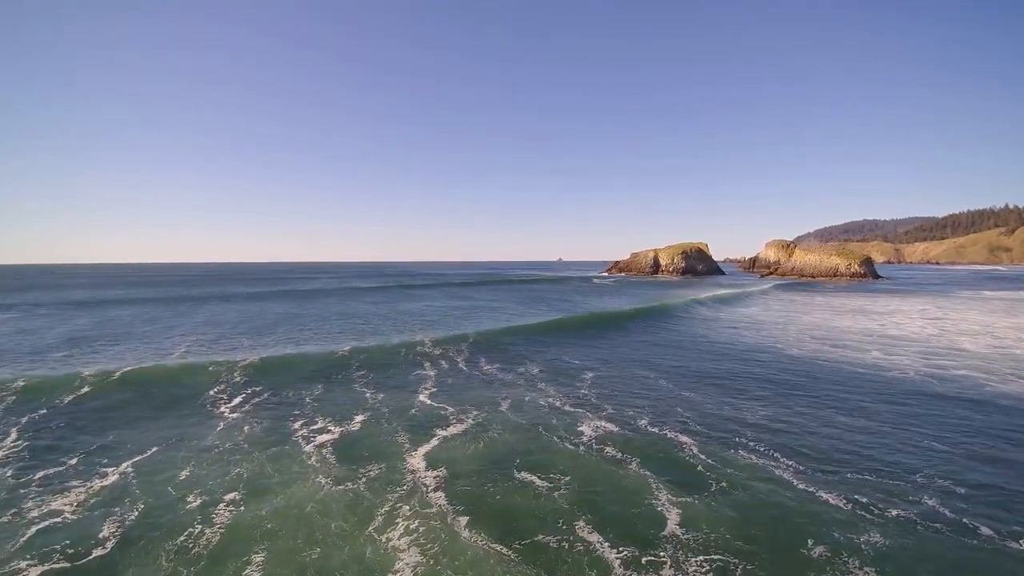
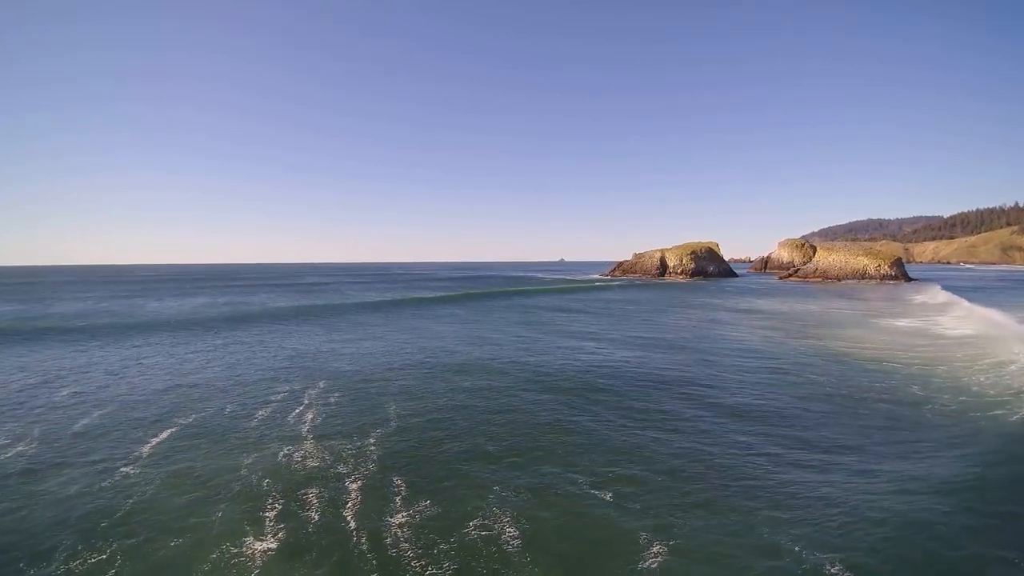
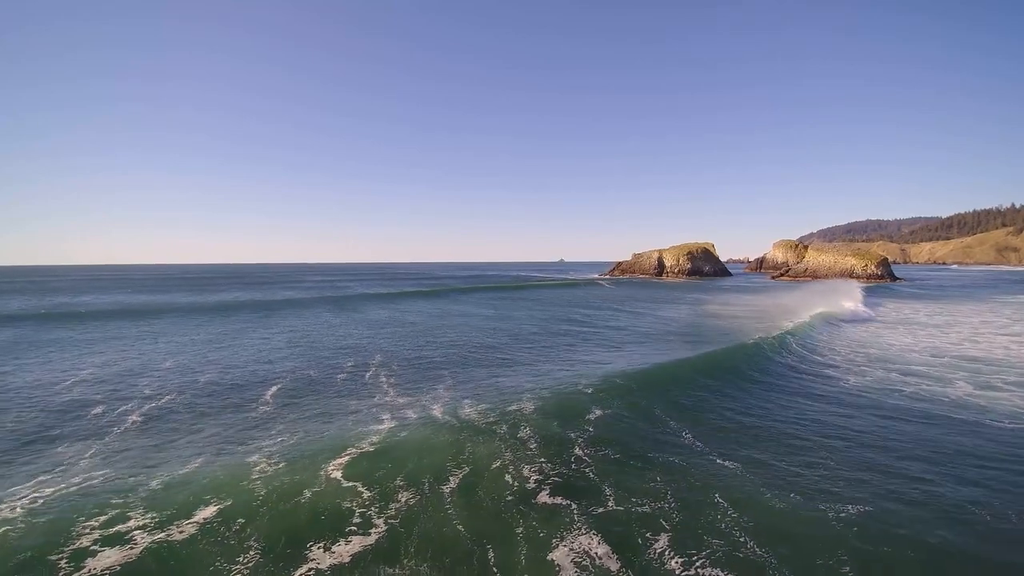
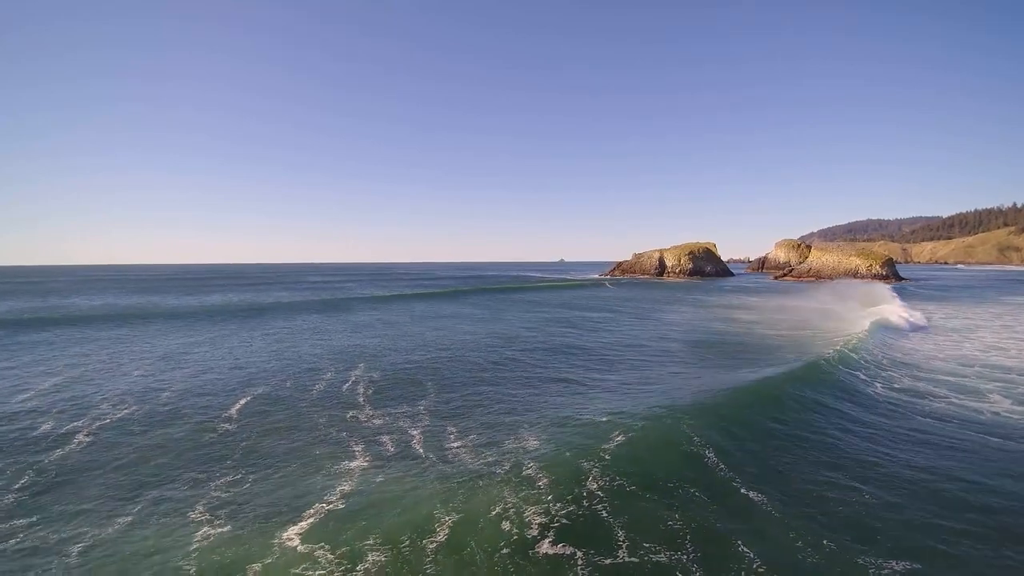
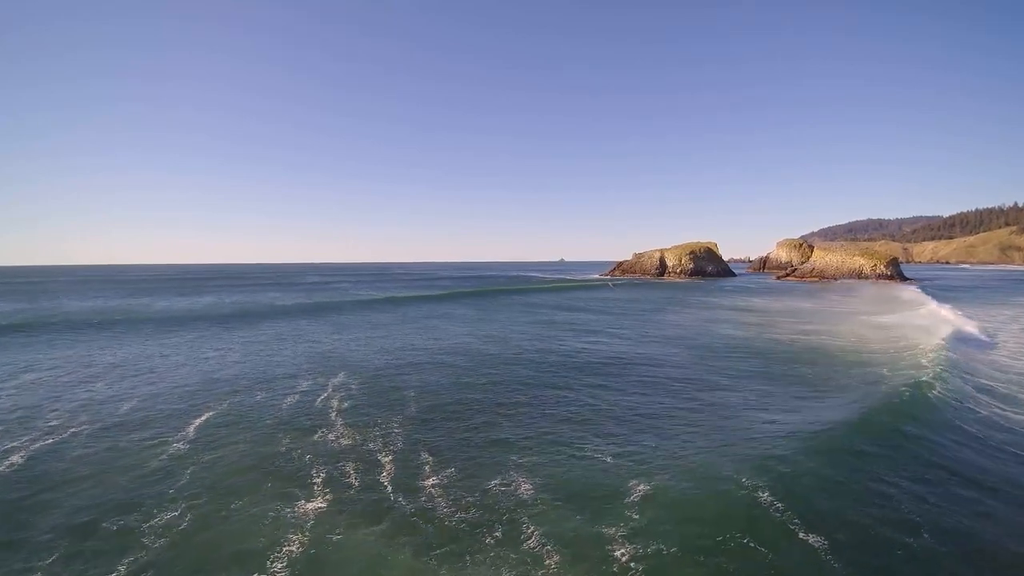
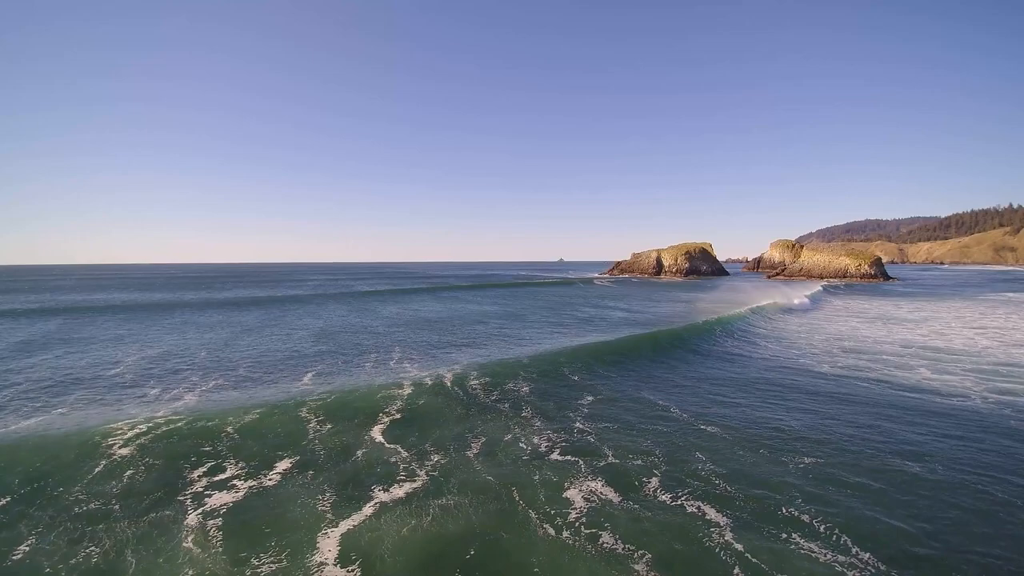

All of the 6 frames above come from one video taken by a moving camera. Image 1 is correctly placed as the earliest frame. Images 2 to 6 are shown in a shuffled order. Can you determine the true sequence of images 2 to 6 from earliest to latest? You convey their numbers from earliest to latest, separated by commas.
6, 3, 4, 5, 2
